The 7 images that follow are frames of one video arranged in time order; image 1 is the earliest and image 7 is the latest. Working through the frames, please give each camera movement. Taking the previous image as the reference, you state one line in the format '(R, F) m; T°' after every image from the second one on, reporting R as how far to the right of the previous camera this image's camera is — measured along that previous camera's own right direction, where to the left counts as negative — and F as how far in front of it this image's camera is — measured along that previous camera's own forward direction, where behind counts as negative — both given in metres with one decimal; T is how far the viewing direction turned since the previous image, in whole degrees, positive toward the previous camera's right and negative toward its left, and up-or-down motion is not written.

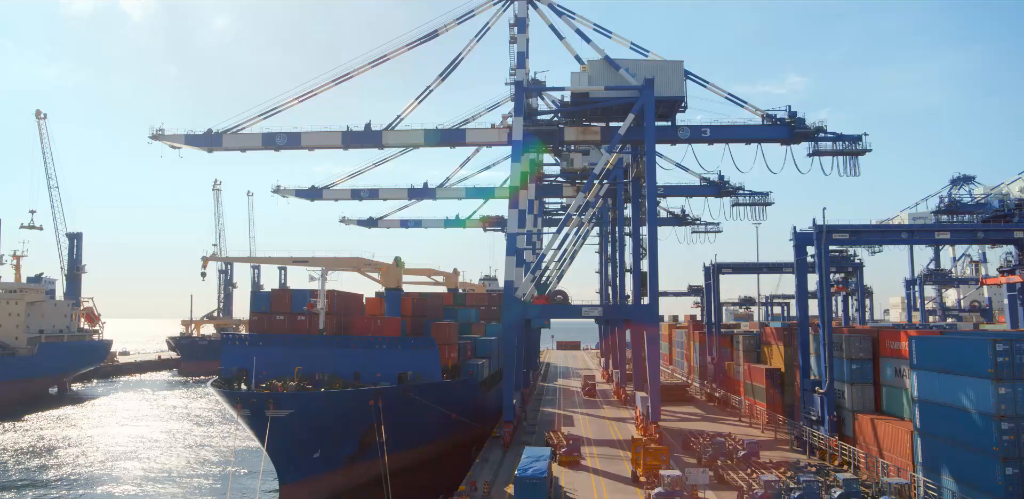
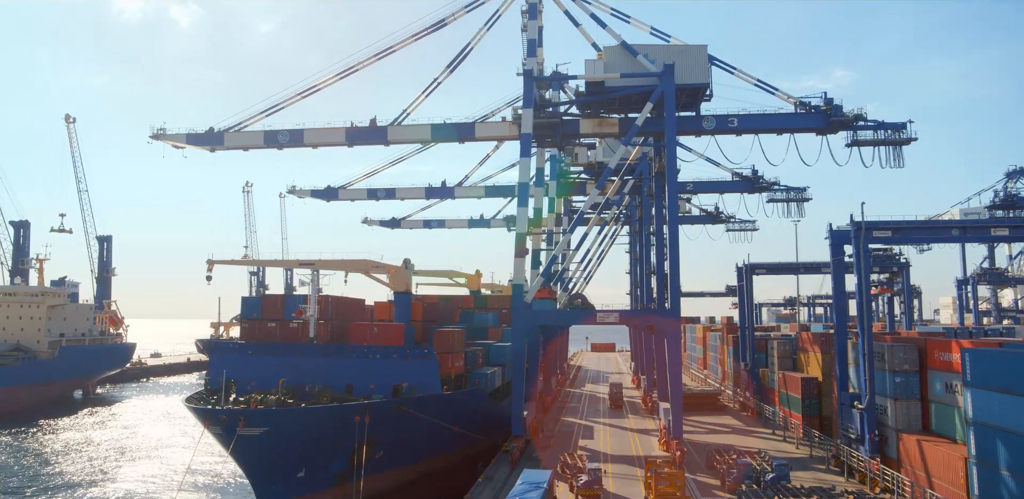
(+0.8, +1.5) m; -3°
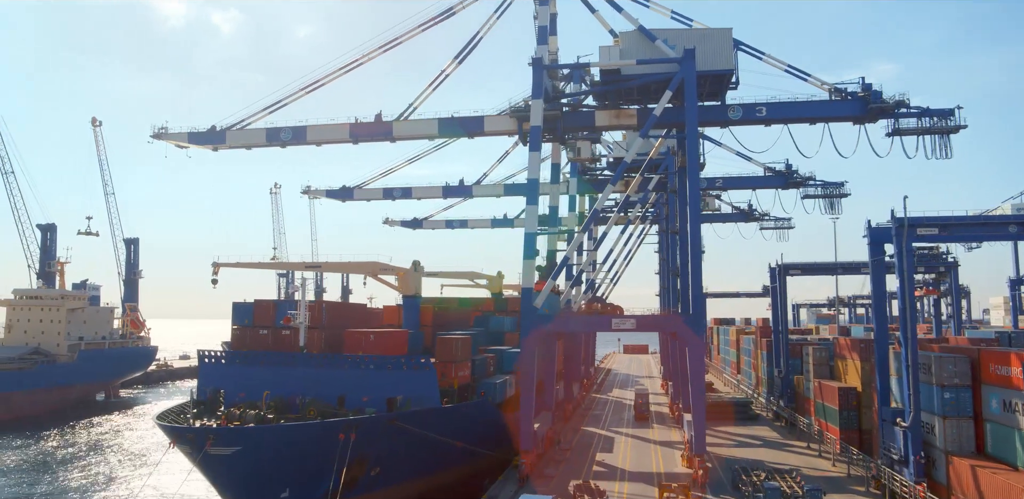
(+0.7, +1.4) m; -3°
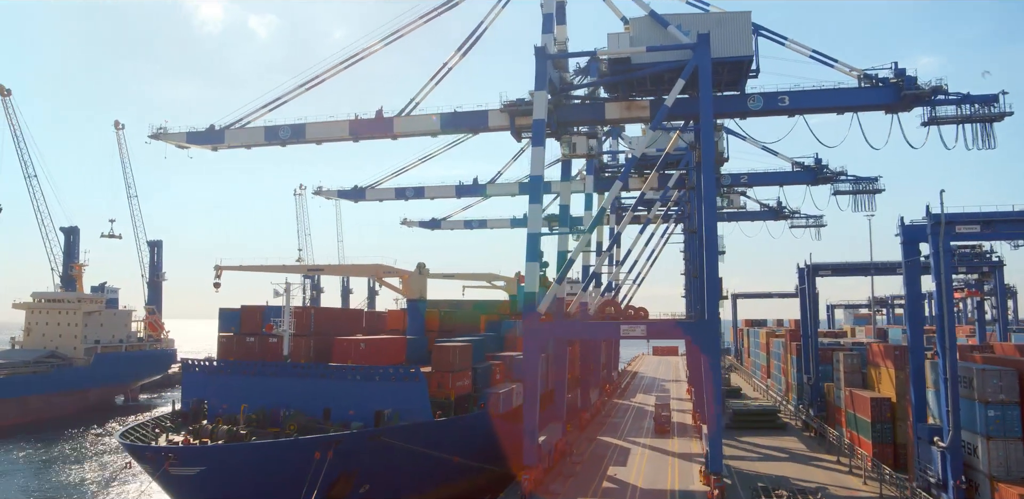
(+0.7, +1.2) m; -3°
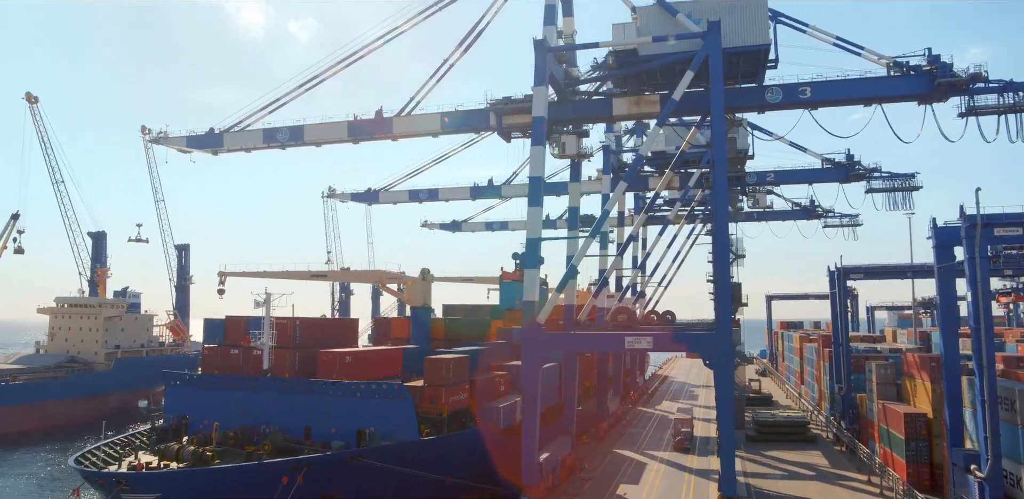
(+0.9, +1.1) m; -3°
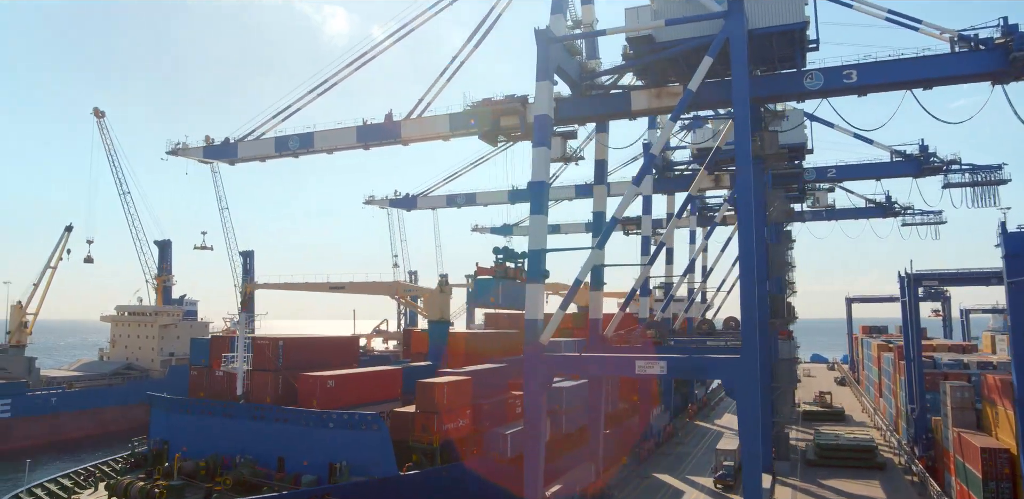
(+1.6, +1.6) m; -6°
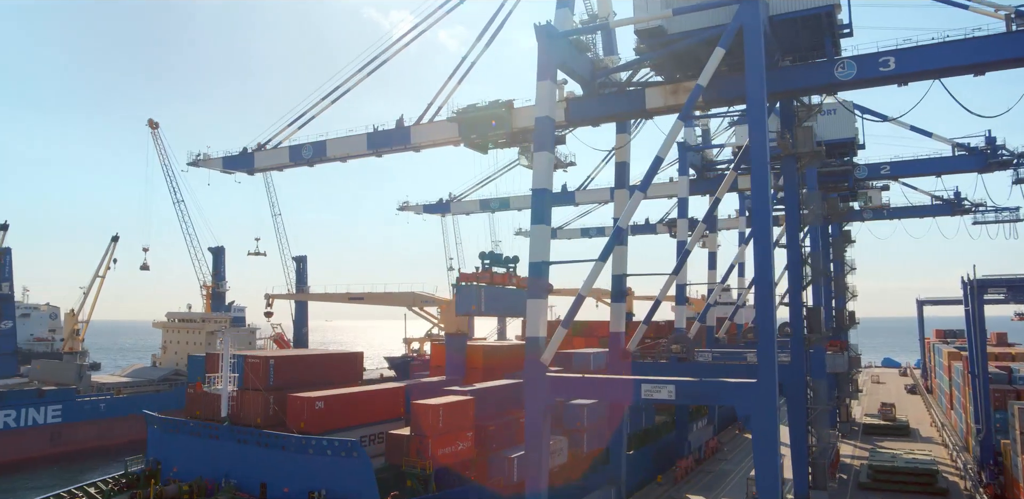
(+1.3, +1.0) m; -5°
